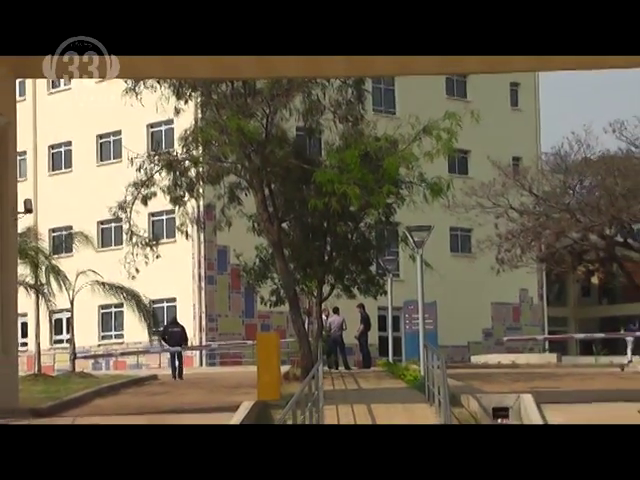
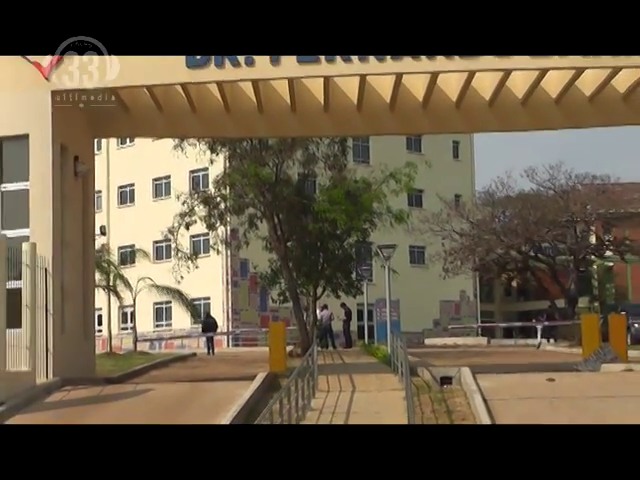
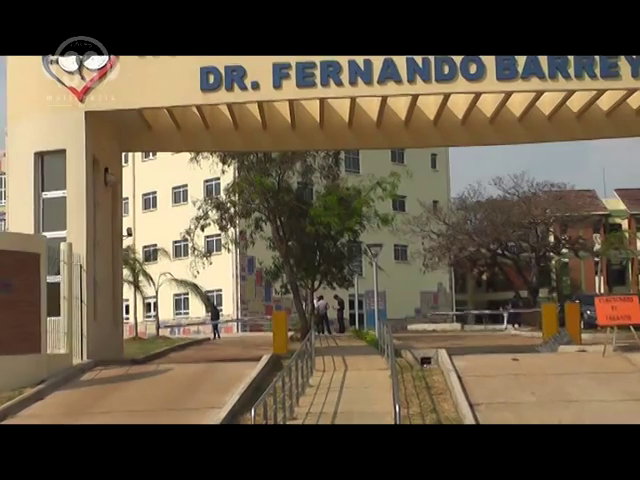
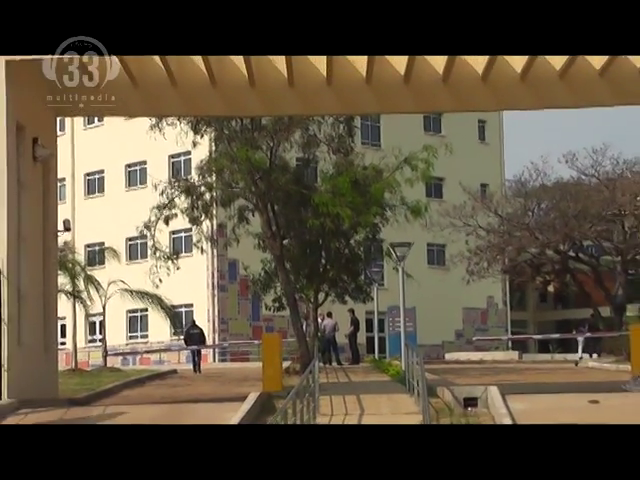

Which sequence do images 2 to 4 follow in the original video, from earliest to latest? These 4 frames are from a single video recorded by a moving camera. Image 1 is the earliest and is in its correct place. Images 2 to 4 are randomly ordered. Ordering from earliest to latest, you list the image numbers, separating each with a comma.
4, 2, 3
